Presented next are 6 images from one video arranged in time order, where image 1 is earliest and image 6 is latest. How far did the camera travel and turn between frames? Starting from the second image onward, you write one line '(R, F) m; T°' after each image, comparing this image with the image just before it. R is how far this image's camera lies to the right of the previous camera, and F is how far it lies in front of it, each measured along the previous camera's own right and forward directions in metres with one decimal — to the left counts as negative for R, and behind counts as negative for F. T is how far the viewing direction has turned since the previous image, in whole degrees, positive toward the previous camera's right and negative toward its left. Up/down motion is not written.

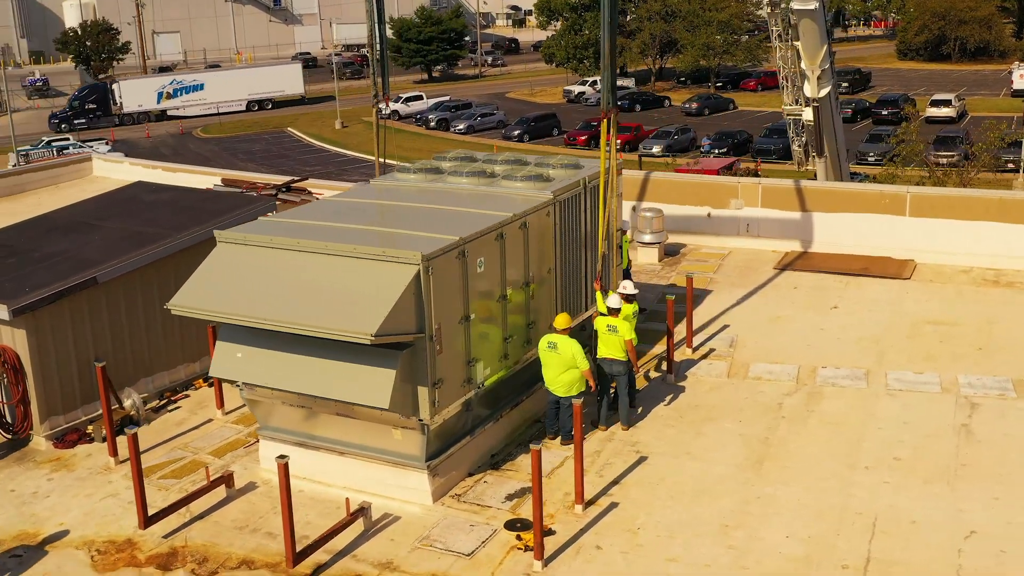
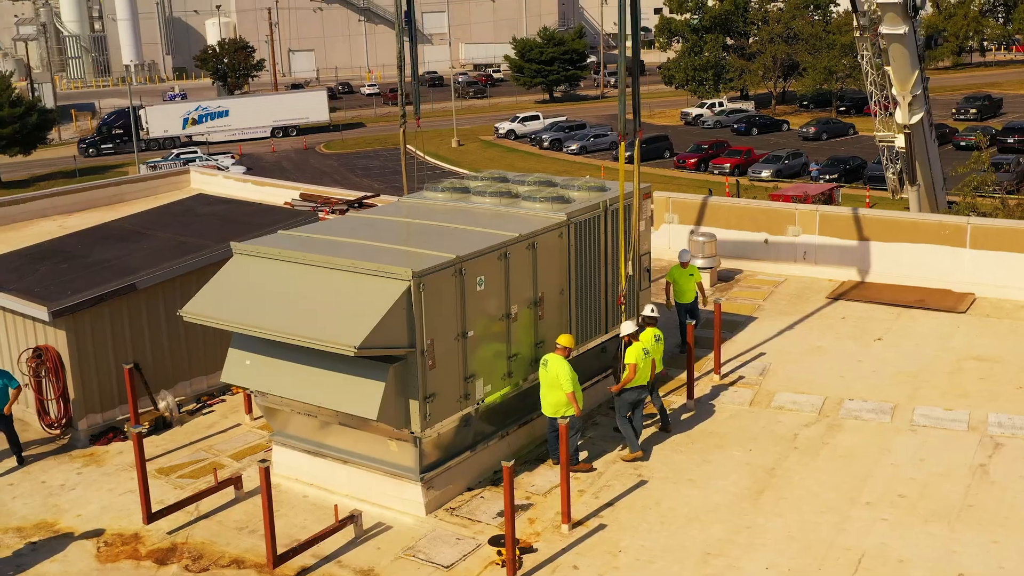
(+1.2, -0.1) m; -6°
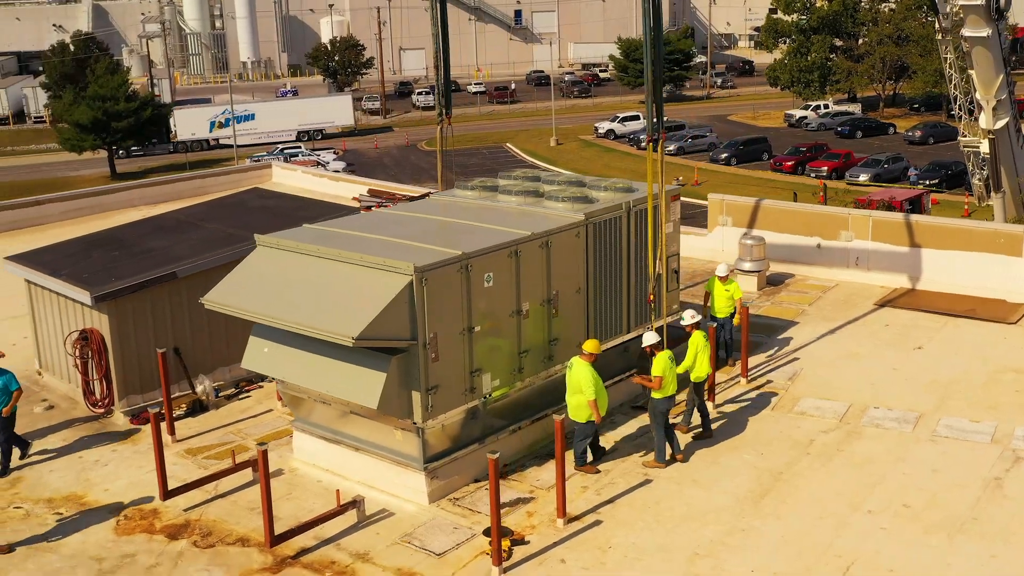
(+1.0, -0.2) m; -6°
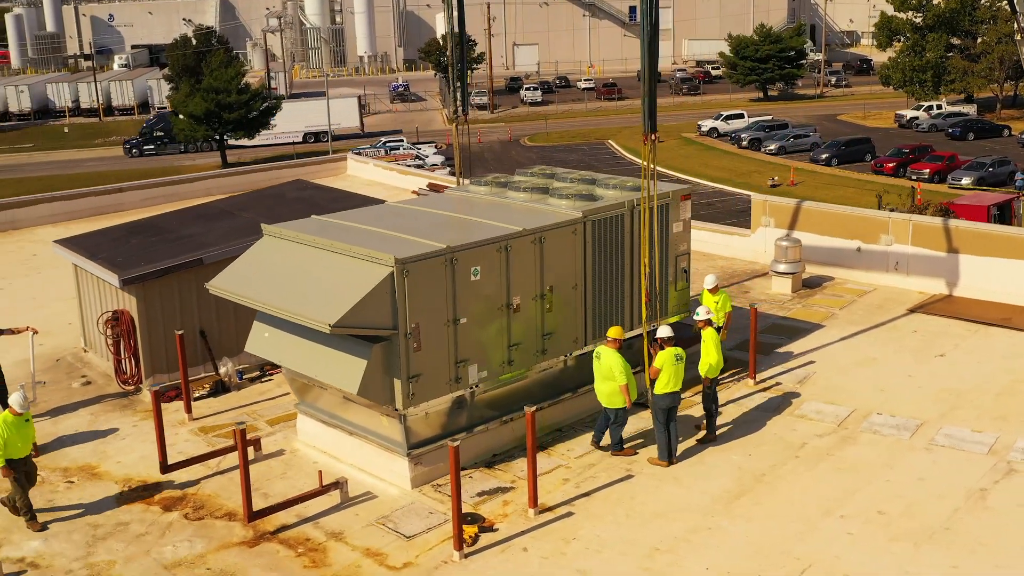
(+1.3, -0.2) m; -6°
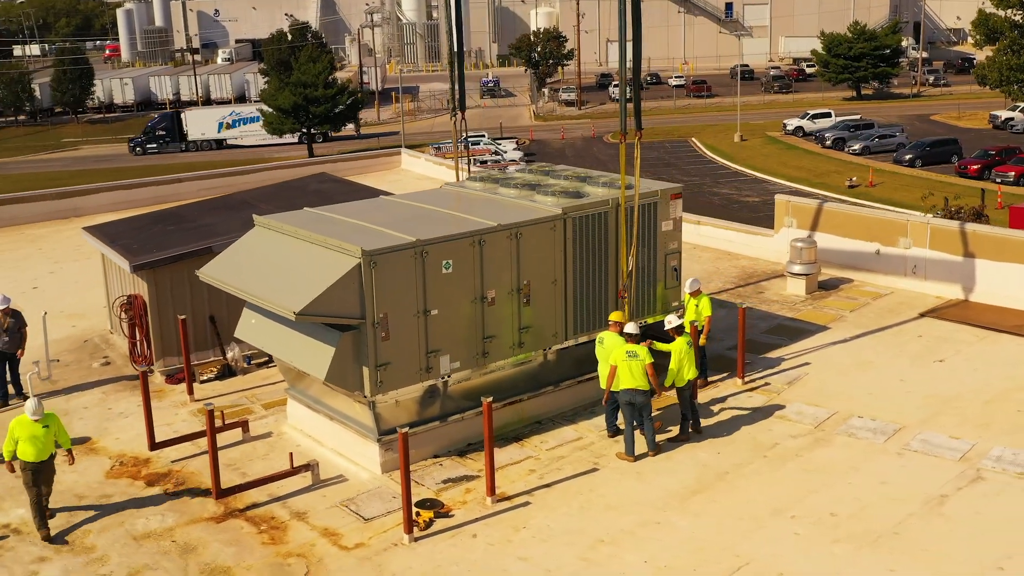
(+1.3, -0.2) m; -5°
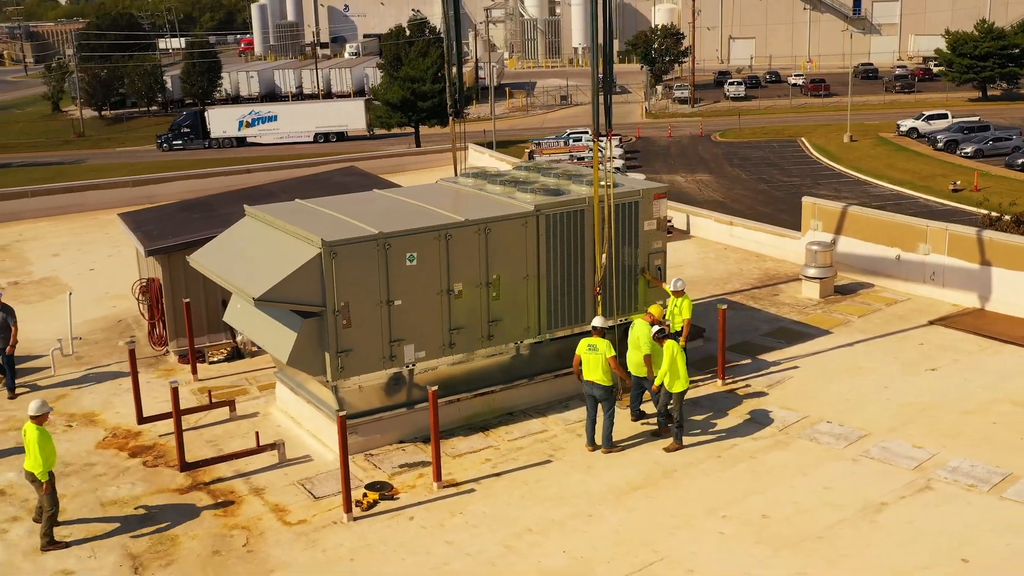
(+1.8, -0.2) m; -6°
